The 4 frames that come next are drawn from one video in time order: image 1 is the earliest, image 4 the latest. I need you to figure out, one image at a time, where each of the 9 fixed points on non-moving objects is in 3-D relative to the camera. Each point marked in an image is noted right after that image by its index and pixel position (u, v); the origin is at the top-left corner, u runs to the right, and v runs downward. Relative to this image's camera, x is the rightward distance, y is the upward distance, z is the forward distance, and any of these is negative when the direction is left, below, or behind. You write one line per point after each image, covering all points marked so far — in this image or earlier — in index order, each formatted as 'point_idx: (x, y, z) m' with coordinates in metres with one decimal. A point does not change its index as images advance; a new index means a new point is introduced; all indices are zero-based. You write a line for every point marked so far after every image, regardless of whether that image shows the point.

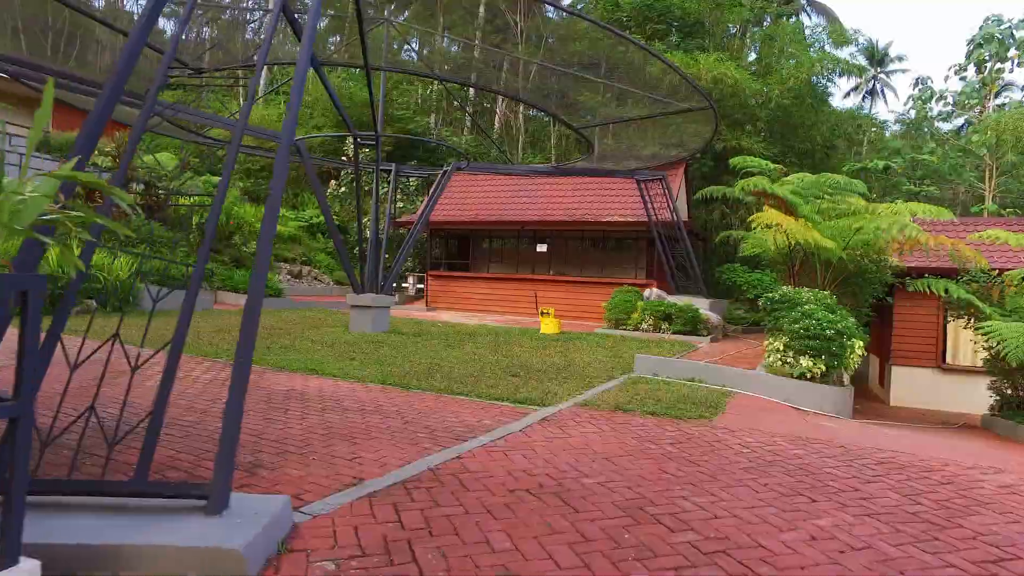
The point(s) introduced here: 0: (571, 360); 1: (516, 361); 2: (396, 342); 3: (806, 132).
0: (+0.6, -0.8, +7.5) m
1: (0.0, -0.8, +7.2) m
2: (-1.5, -0.7, +8.8) m
3: (+7.1, +3.8, +16.1) m
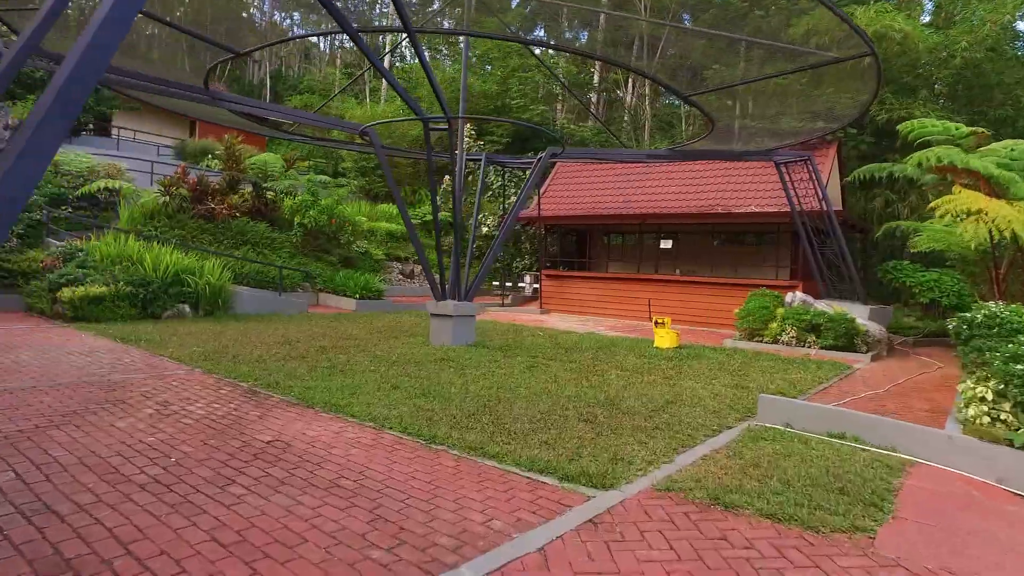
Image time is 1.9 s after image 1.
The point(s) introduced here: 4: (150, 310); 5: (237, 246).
0: (+1.4, -0.9, +5.8) m
1: (+0.7, -0.9, +5.6) m
2: (-0.4, -0.8, +7.5) m
3: (+9.4, +3.7, +12.9) m
4: (-5.8, -0.4, +10.6) m
5: (-5.8, +0.9, +14.1) m
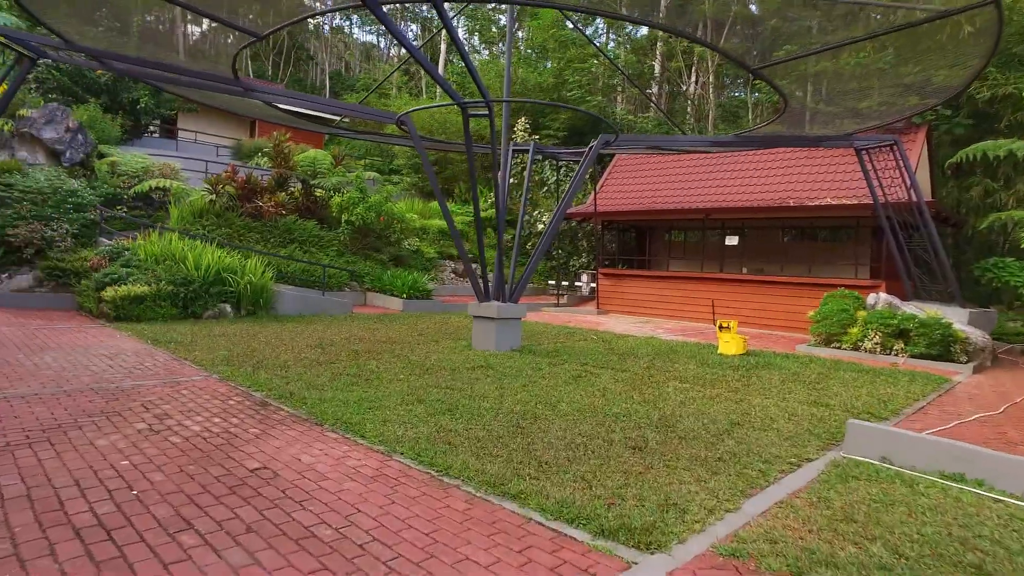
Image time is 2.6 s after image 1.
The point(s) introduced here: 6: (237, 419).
0: (+1.7, -0.9, +4.9) m
1: (+1.0, -0.9, +4.8) m
2: (0.0, -0.8, +6.8) m
3: (+10.4, +3.7, +11.3) m
4: (-5.0, -0.3, +10.4) m
5: (-4.8, +0.9, +13.9) m
6: (-1.9, -0.9, +4.5) m
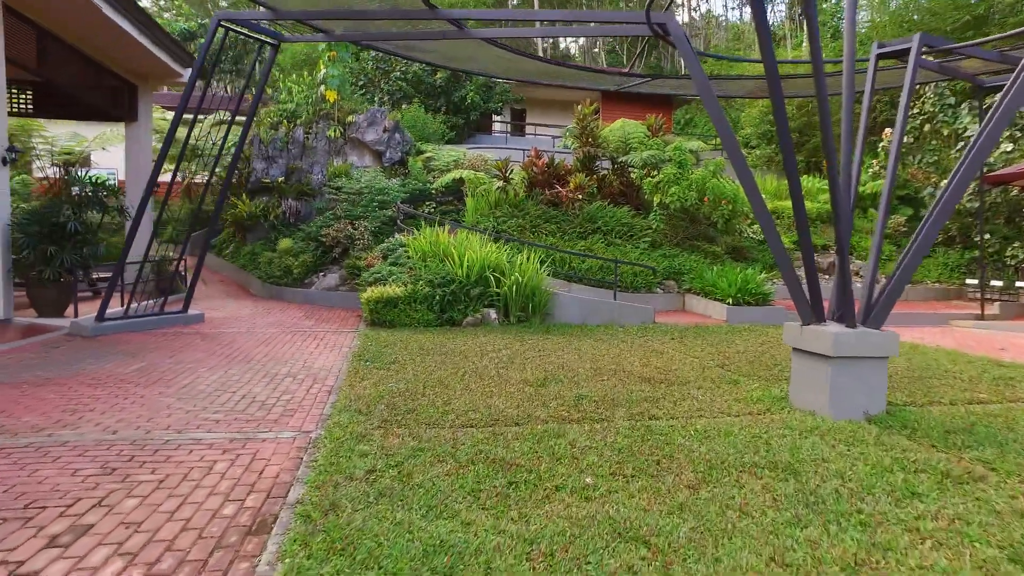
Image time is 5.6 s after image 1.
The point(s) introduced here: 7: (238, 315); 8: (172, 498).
0: (+2.0, -1.0, +0.7) m
1: (+1.4, -1.0, +1.0) m
2: (+1.6, -0.9, +3.2) m
3: (+12.8, +3.5, +1.6) m
4: (-0.8, -0.4, +8.9) m
5: (+1.2, +0.9, +11.7) m
6: (-1.2, -0.9, +2.2) m
7: (-4.0, -0.4, +9.8) m
8: (-1.5, -0.9, +2.9) m
